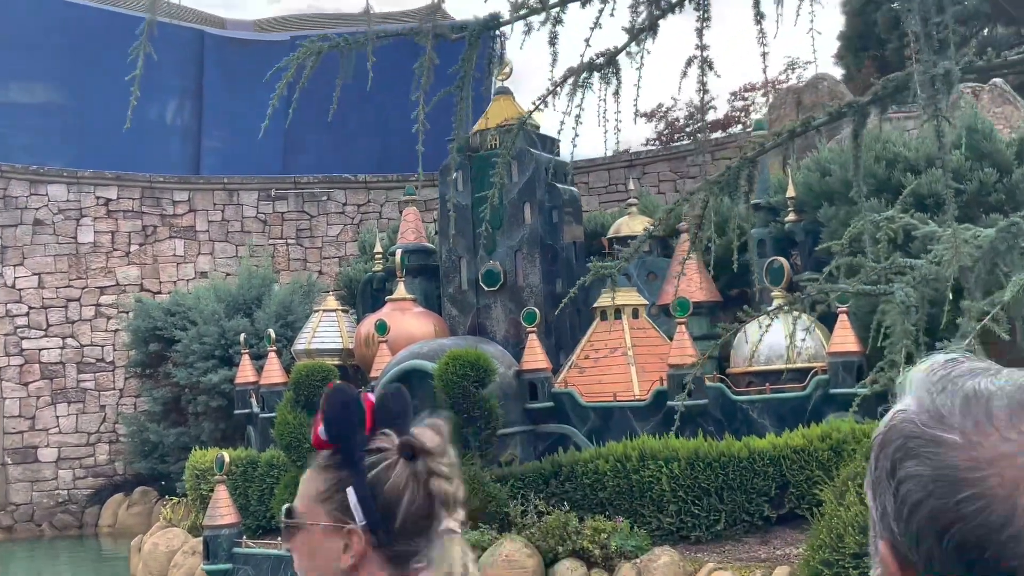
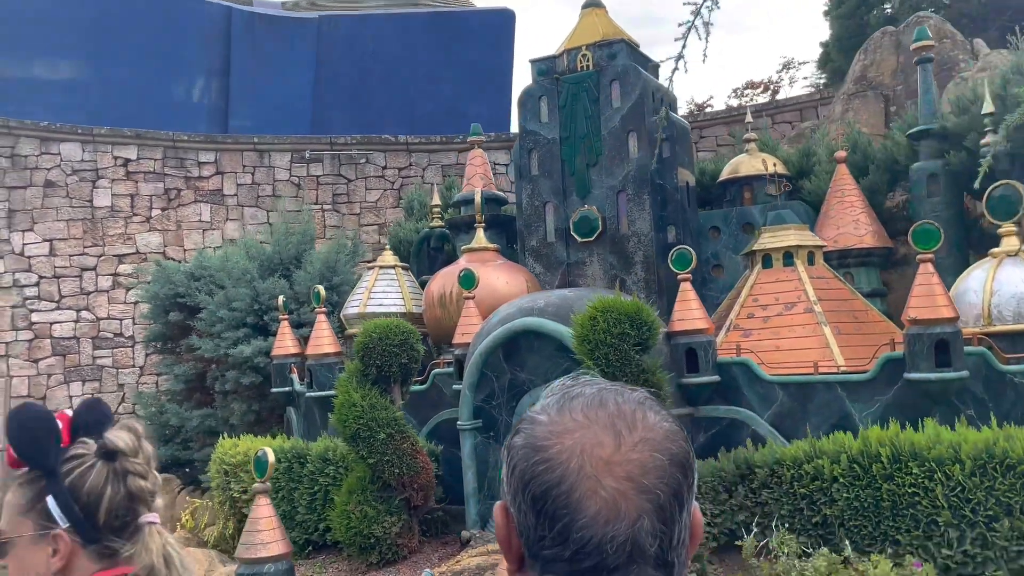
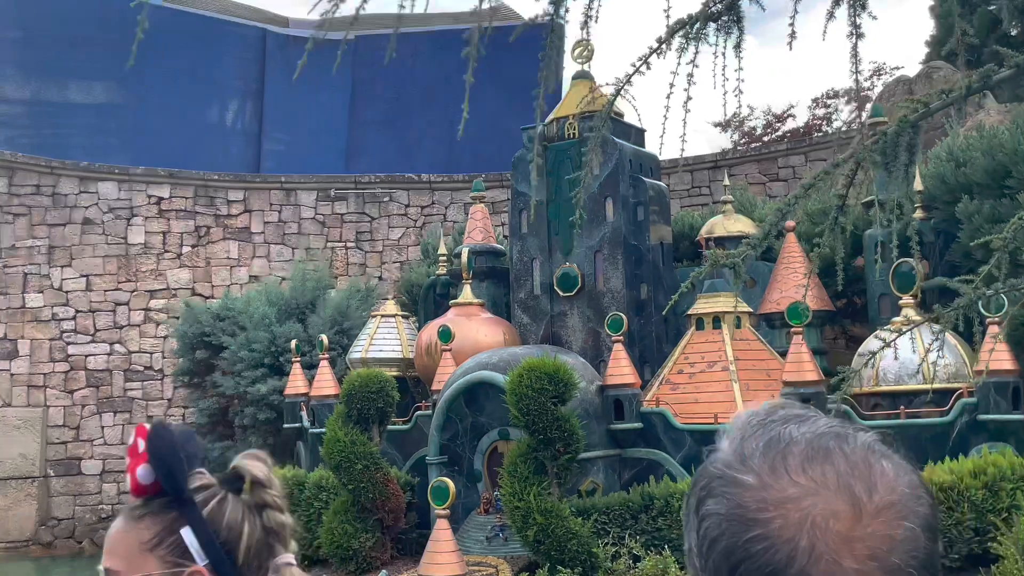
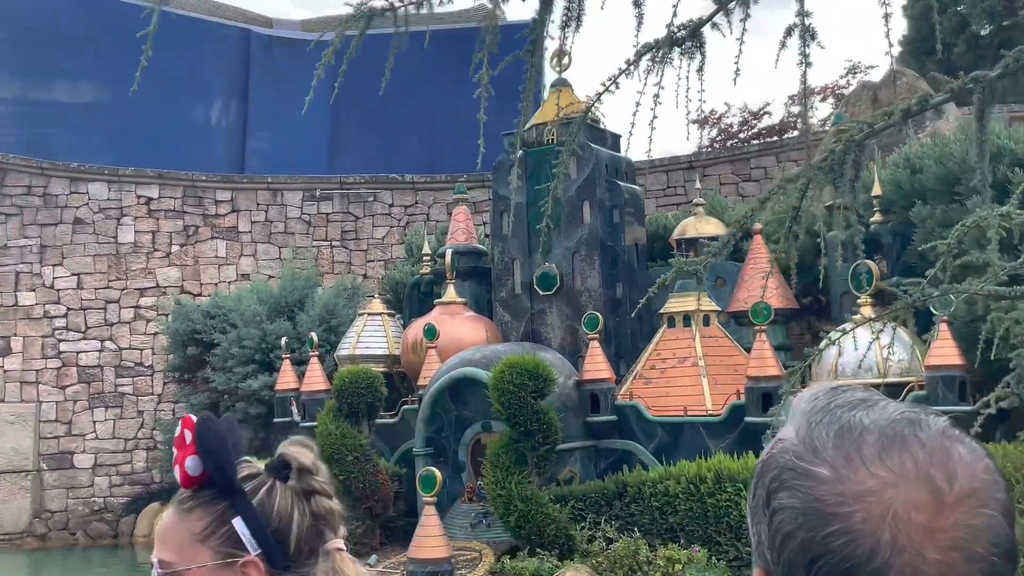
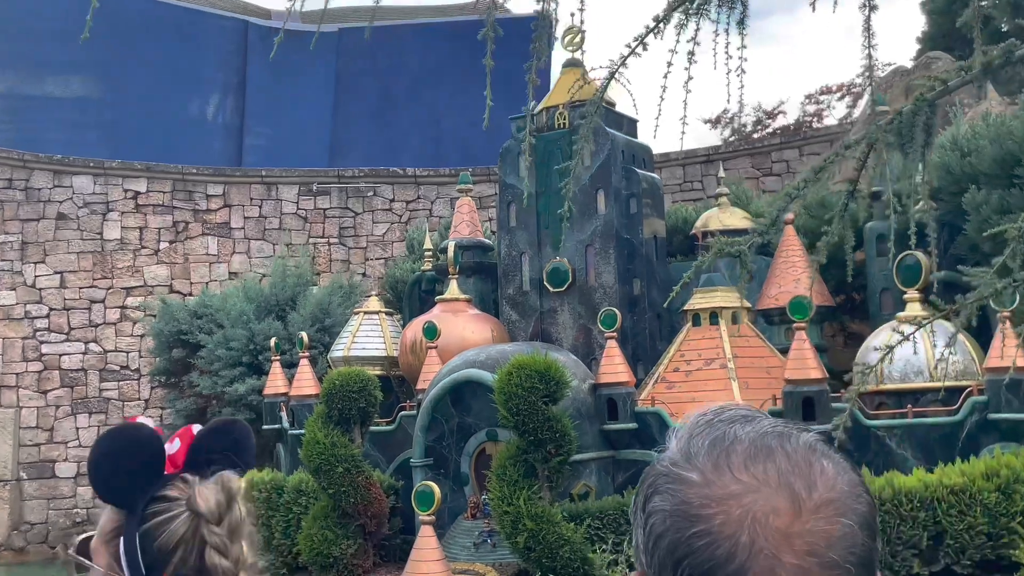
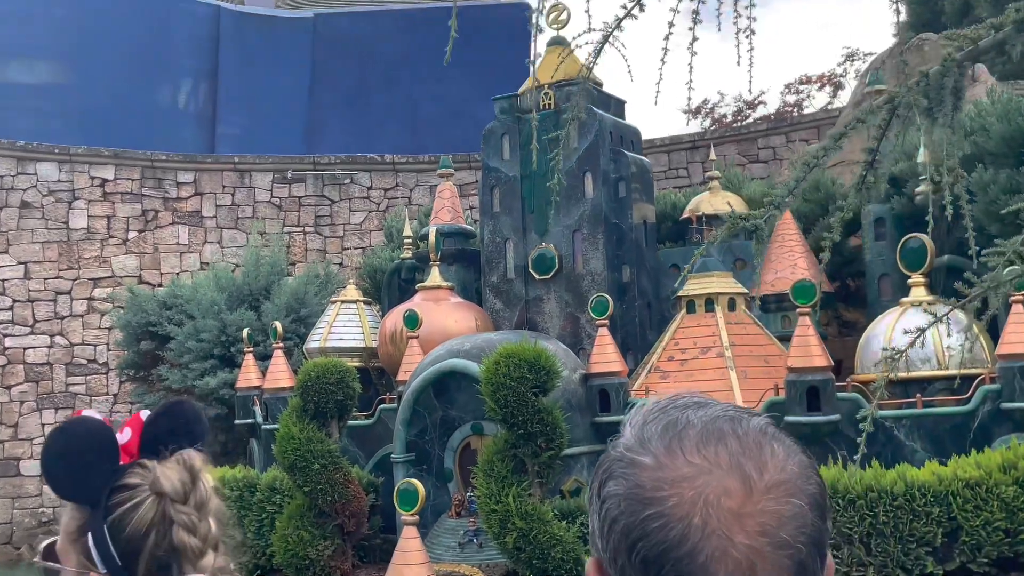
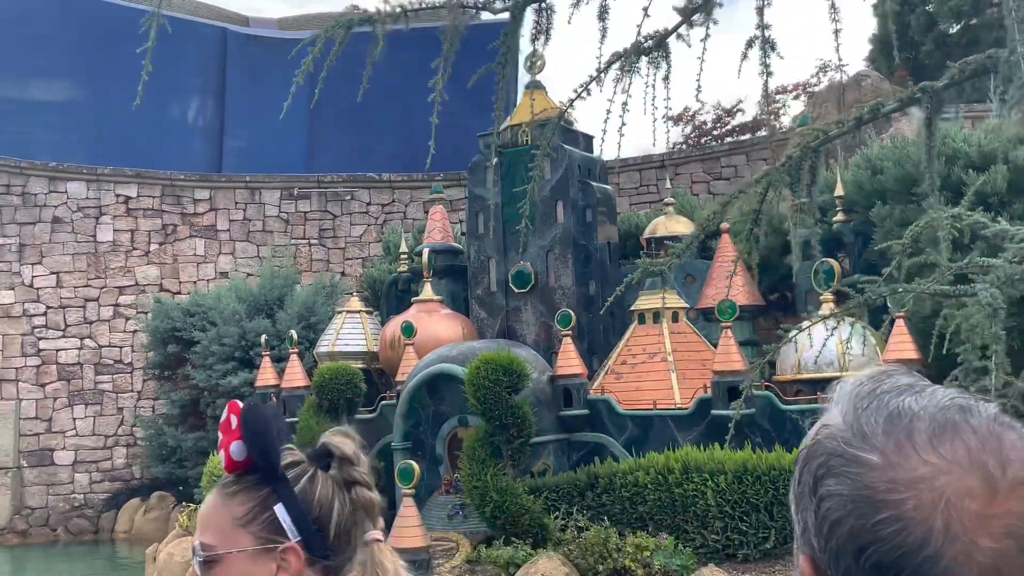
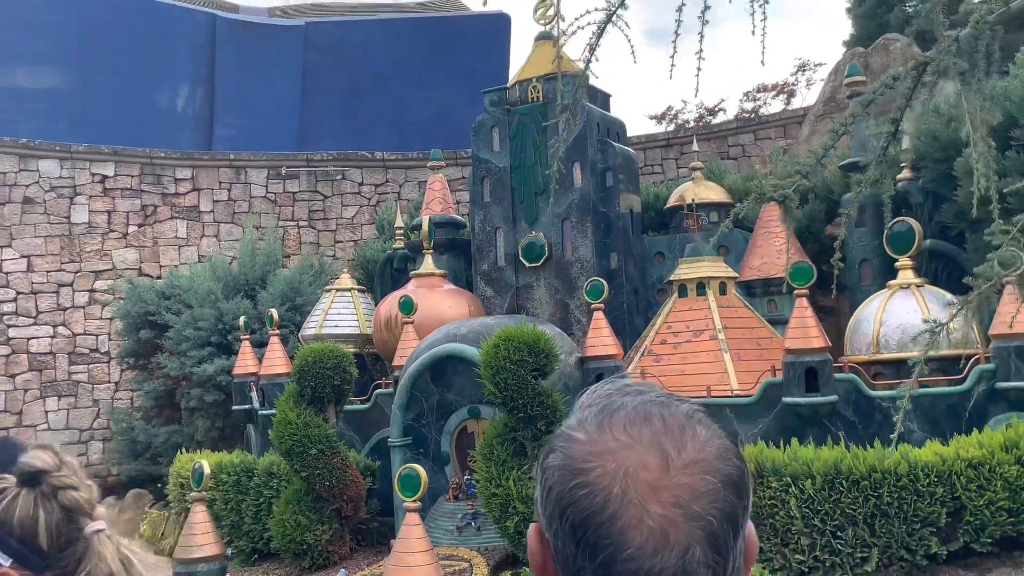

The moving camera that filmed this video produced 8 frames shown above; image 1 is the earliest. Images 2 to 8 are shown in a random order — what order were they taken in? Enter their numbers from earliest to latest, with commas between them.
7, 4, 3, 5, 6, 8, 2
